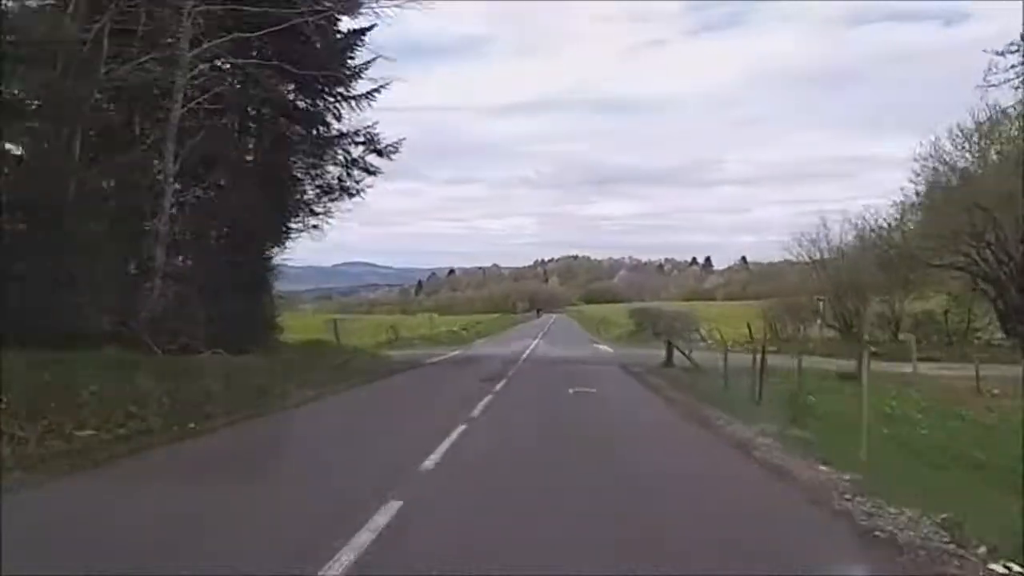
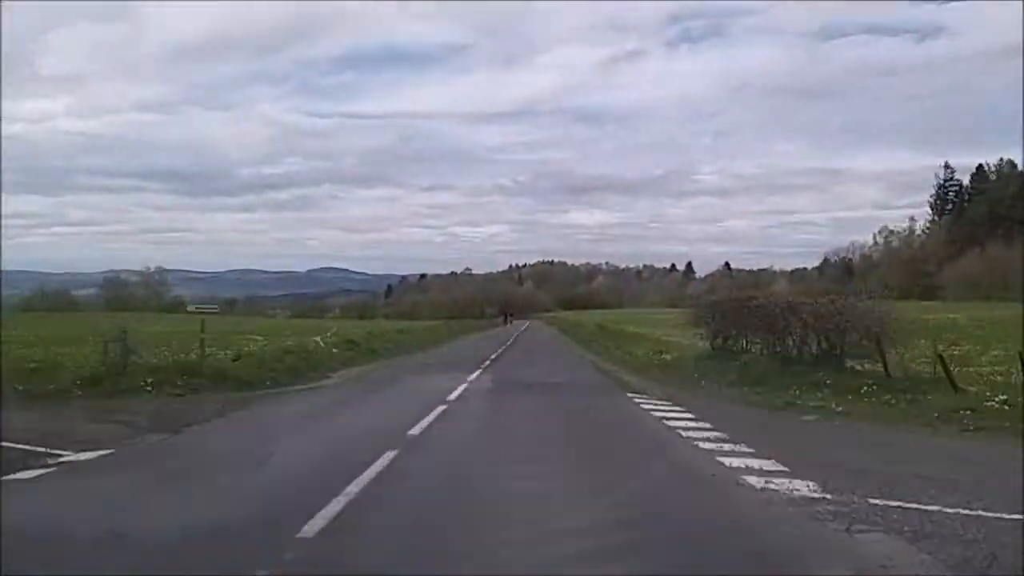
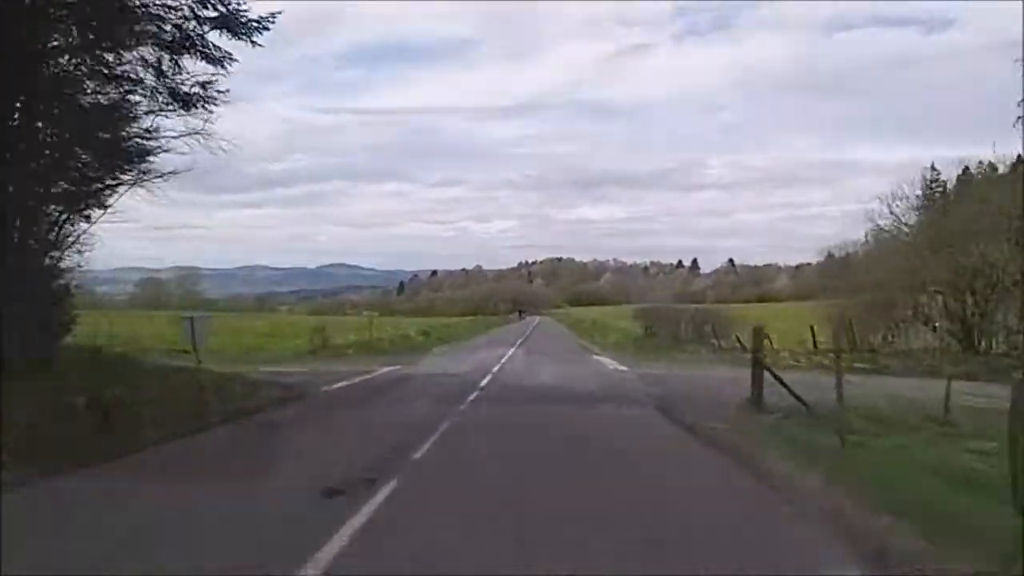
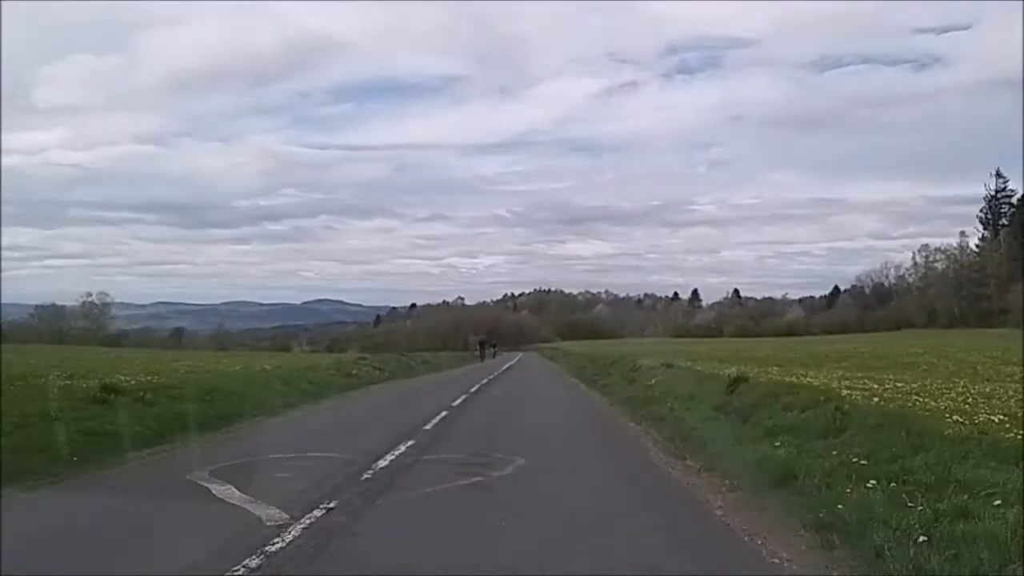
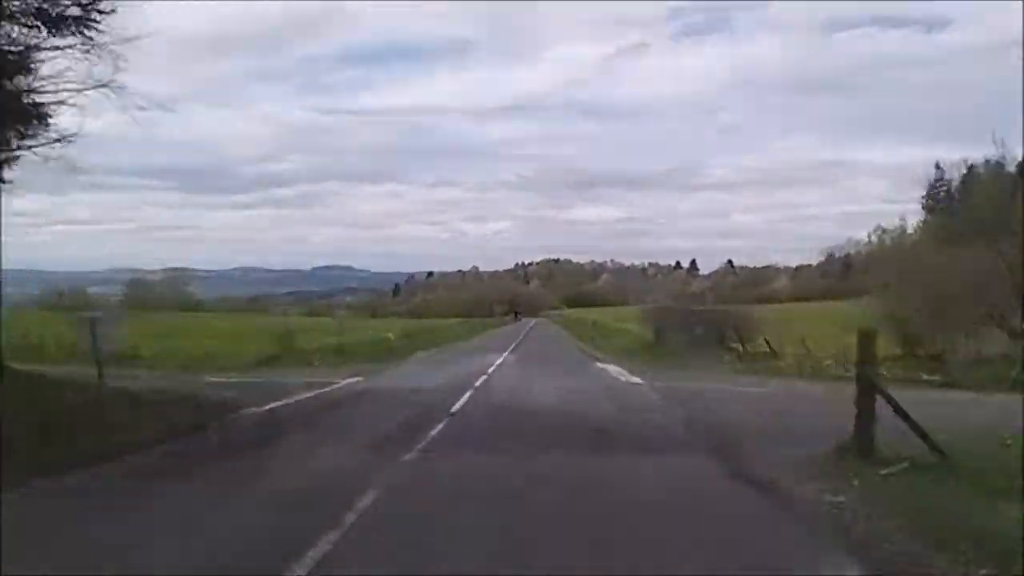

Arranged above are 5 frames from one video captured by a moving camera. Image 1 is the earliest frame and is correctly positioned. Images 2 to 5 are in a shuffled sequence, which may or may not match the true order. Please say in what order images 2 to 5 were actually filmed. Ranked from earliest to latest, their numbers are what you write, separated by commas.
3, 5, 2, 4
